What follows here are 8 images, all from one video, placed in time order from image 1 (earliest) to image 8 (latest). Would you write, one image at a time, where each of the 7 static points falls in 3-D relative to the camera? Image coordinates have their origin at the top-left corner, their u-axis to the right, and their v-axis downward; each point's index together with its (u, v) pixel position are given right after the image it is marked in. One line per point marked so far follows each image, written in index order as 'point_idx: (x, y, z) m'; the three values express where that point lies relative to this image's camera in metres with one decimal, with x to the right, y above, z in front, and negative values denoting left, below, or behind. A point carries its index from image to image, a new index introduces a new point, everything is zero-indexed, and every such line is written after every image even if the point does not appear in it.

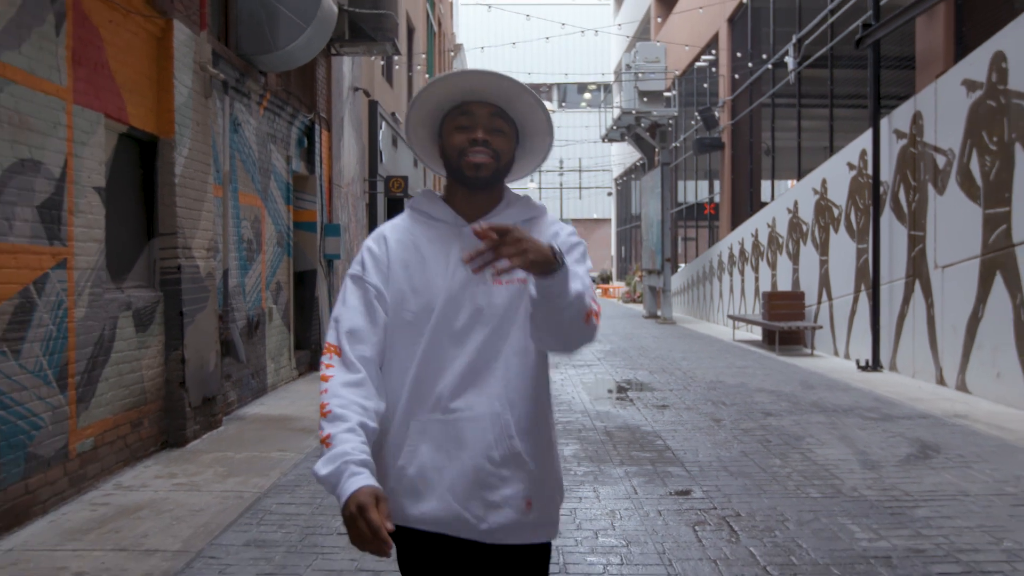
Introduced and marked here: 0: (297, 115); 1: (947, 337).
0: (-2.3, +1.9, +10.7) m
1: (+4.3, -0.5, +10.0) m
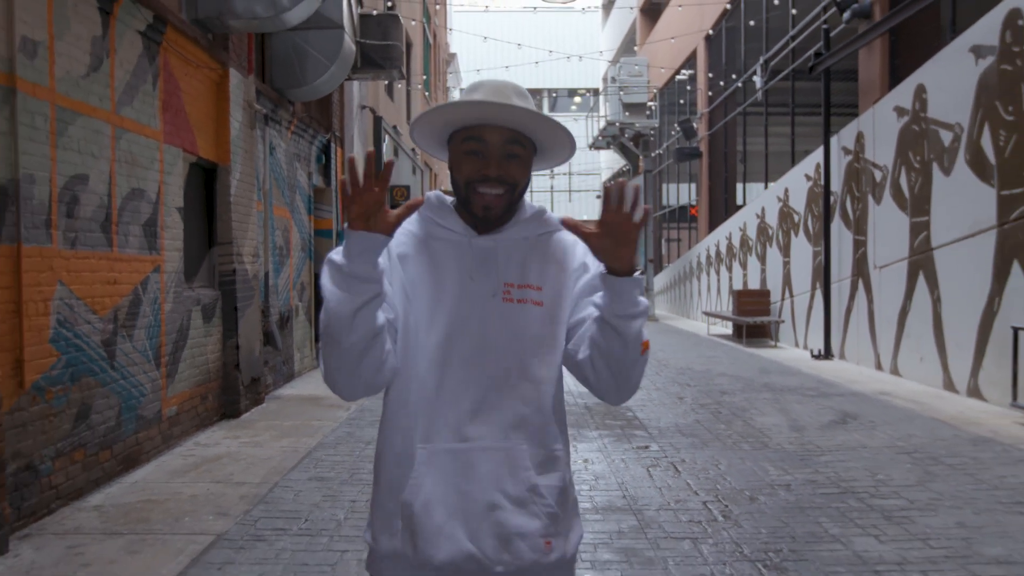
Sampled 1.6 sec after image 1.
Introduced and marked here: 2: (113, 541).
0: (-2.4, +1.9, +12.2) m
1: (+4.3, -0.5, +11.6) m
2: (-1.9, -1.2, +4.7) m
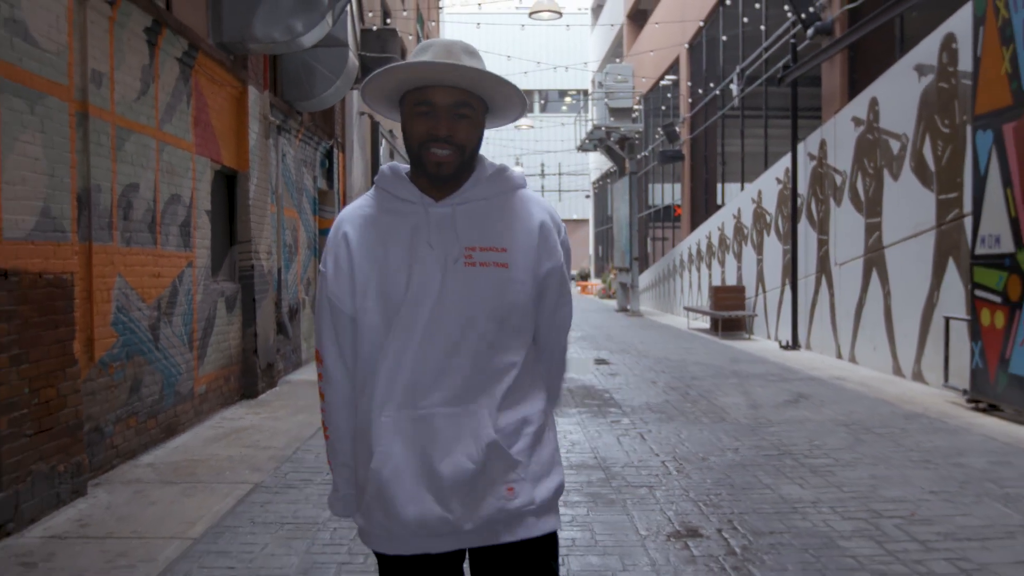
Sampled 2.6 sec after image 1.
0: (-2.5, +1.9, +13.2) m
1: (+4.1, -0.4, +12.6) m
2: (-1.9, -1.1, +5.7) m
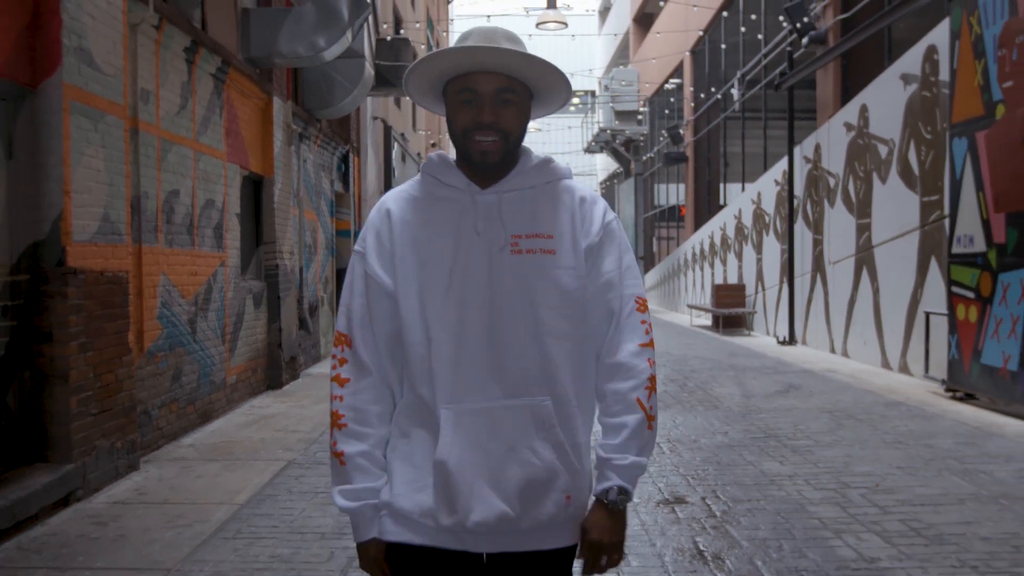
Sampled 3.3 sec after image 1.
0: (-2.4, +1.9, +13.8) m
1: (+4.2, -0.4, +13.2) m
2: (-1.9, -1.1, +6.3) m
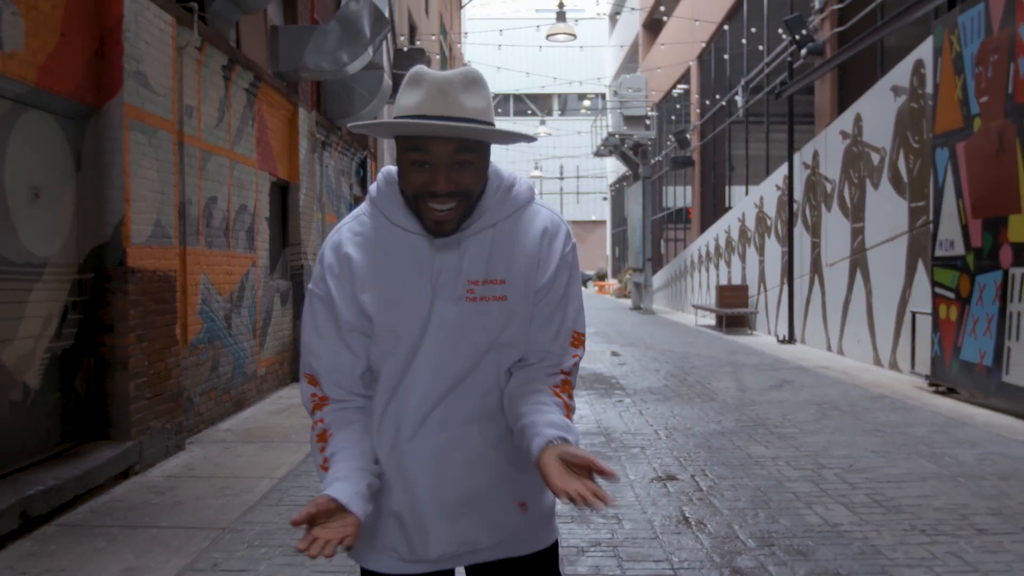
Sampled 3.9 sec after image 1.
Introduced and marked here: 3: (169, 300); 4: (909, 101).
0: (-2.2, +1.9, +14.5) m
1: (+4.4, -0.4, +13.8) m
2: (-1.8, -1.1, +7.0) m
3: (-2.2, -0.1, +6.5) m
4: (+4.3, +2.0, +11.0) m
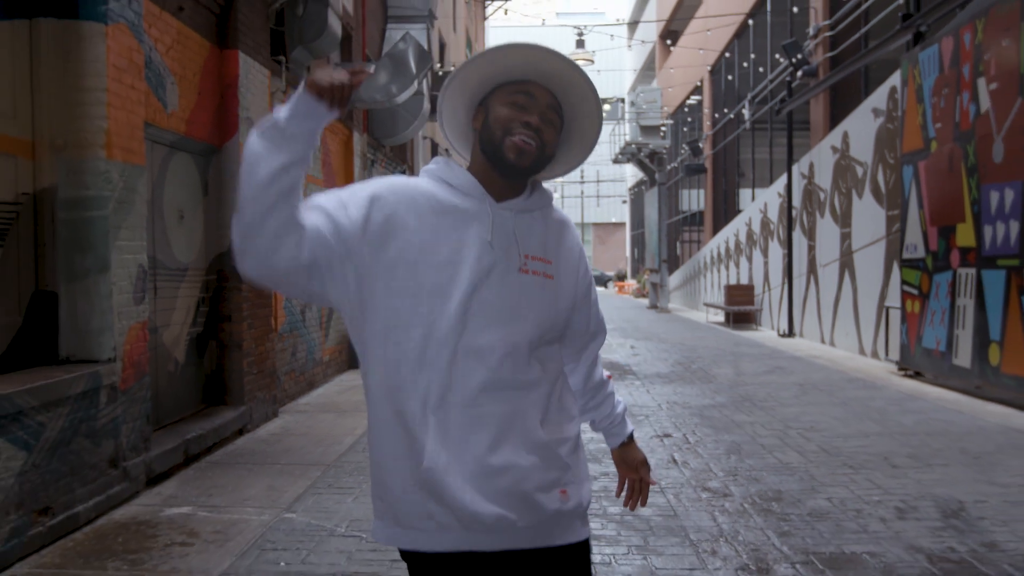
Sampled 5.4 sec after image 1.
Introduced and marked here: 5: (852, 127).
0: (-1.8, +1.9, +16.1) m
1: (+4.8, -0.4, +15.3) m
2: (-1.6, -1.1, +8.7) m
3: (-2.0, -0.1, +8.2) m
4: (+4.6, +2.1, +12.5) m
5: (+4.7, +2.2, +14.0) m
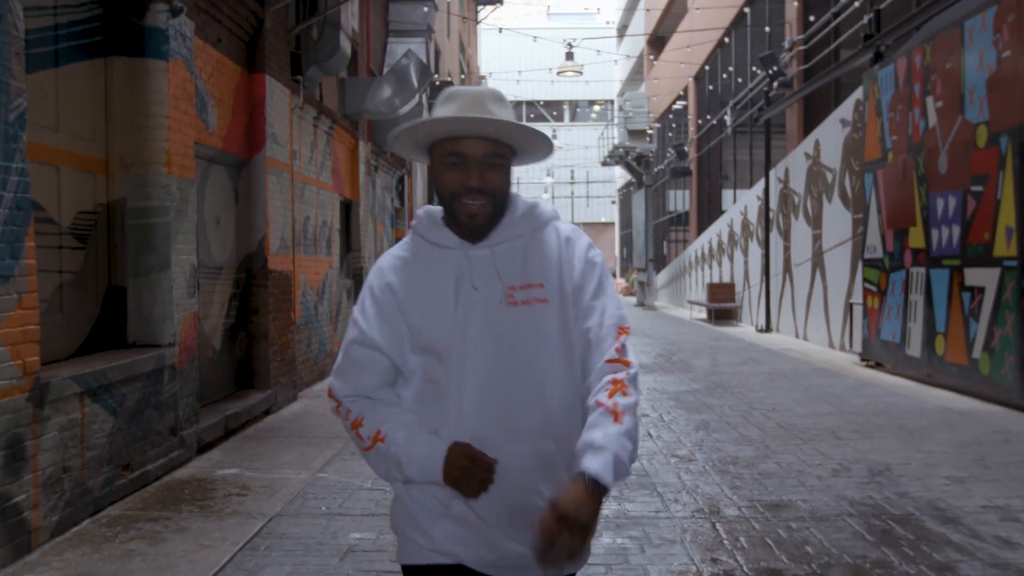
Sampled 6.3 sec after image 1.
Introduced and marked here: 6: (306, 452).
0: (-2.0, +2.0, +17.1) m
1: (+4.7, -0.3, +16.3) m
2: (-1.6, -1.1, +9.6) m
3: (-2.0, 0.0, +9.1) m
4: (+4.6, +2.1, +13.5) m
5: (+4.6, +2.3, +15.0) m
6: (-1.4, -1.1, +6.9) m
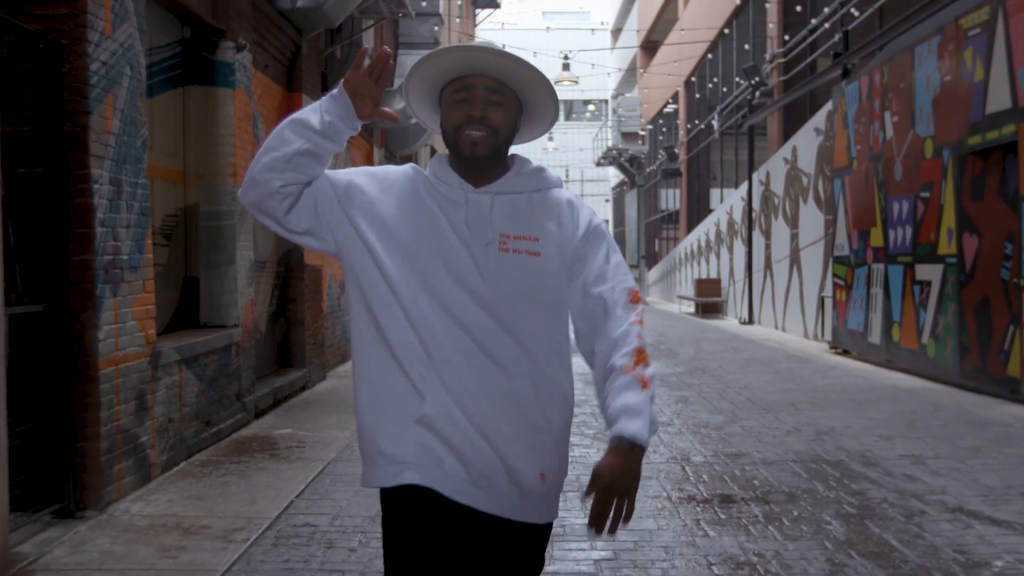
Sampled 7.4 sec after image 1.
0: (-1.9, +2.1, +18.3) m
1: (+4.7, -0.2, +17.6) m
2: (-1.6, -1.0, +10.9) m
3: (-2.0, 0.0, +10.4) m
4: (+4.6, +2.2, +14.8) m
5: (+4.6, +2.3, +16.2) m
6: (-1.4, -1.1, +8.1) m
